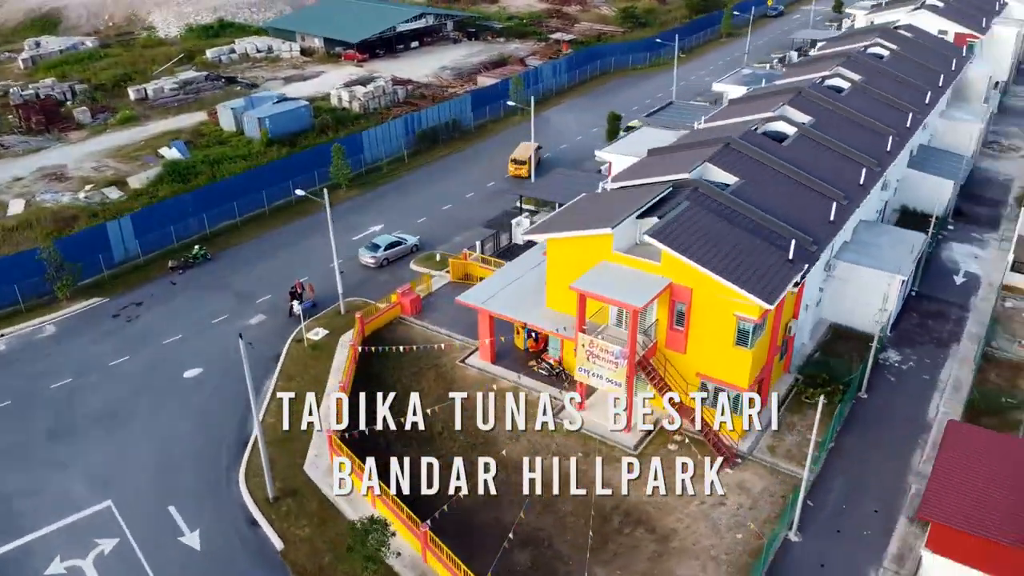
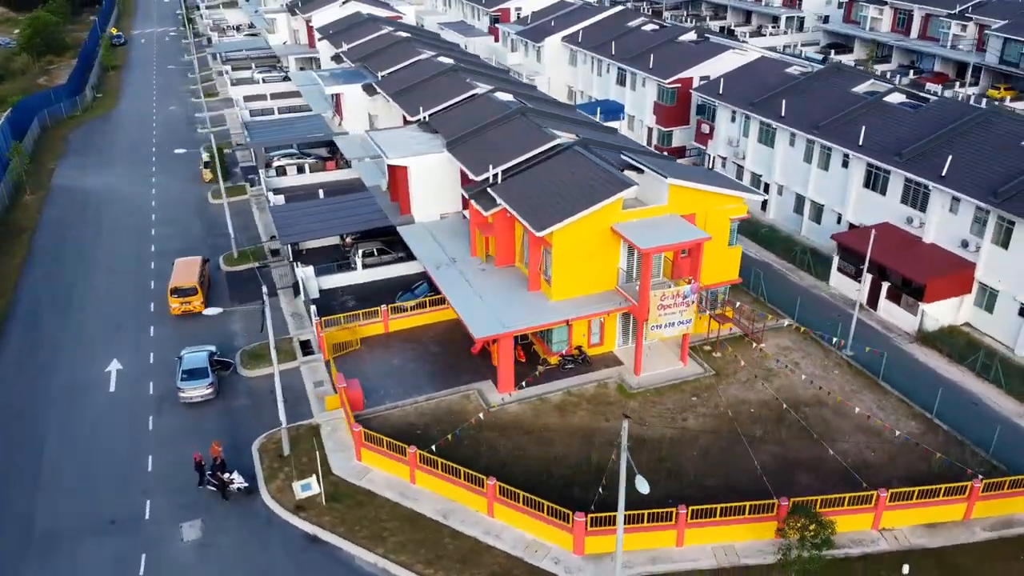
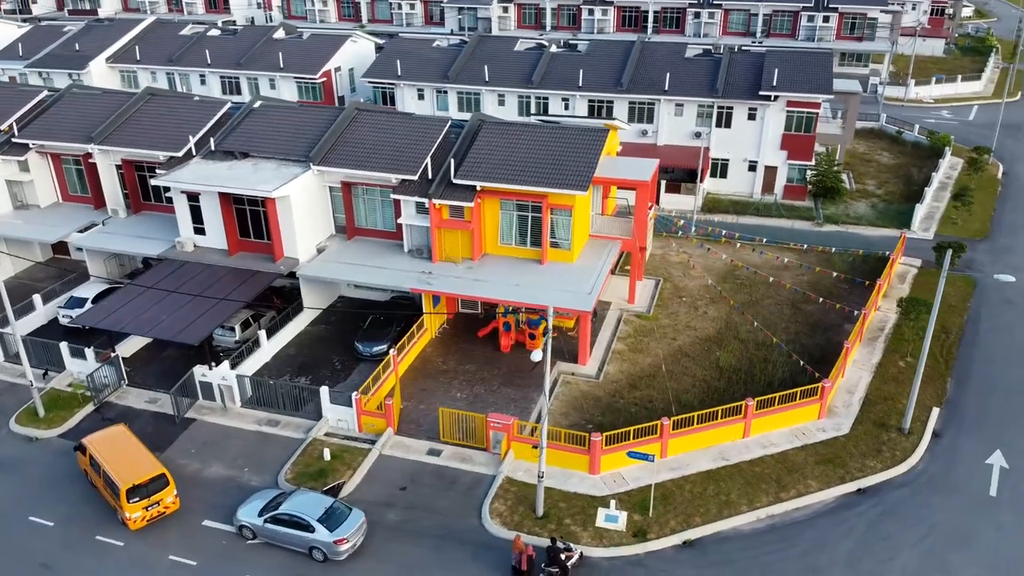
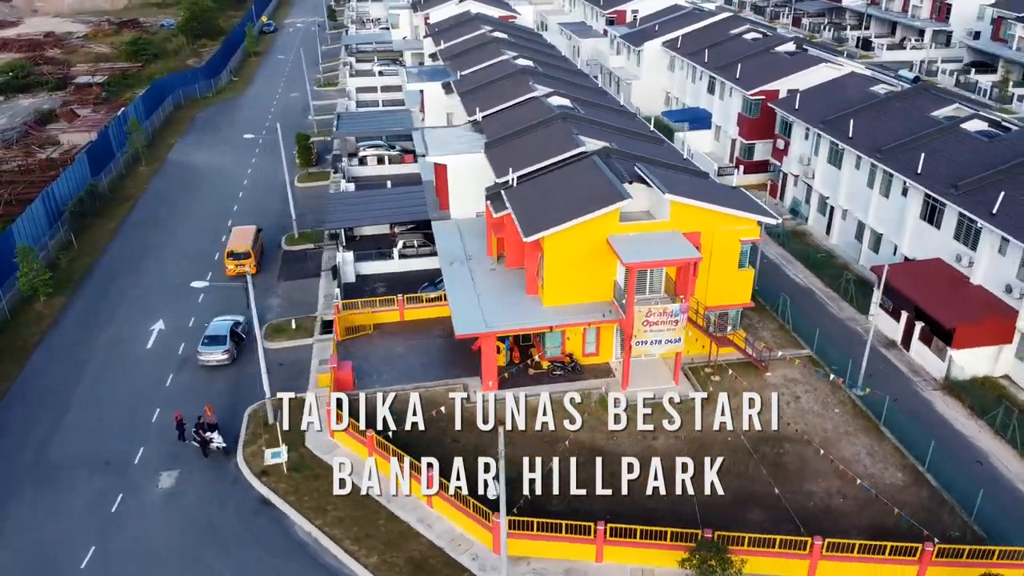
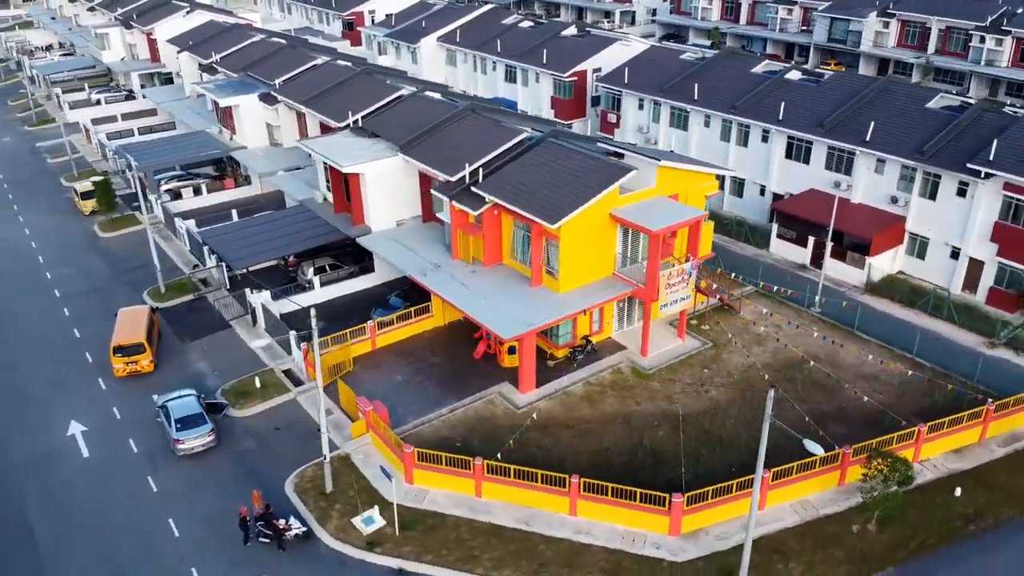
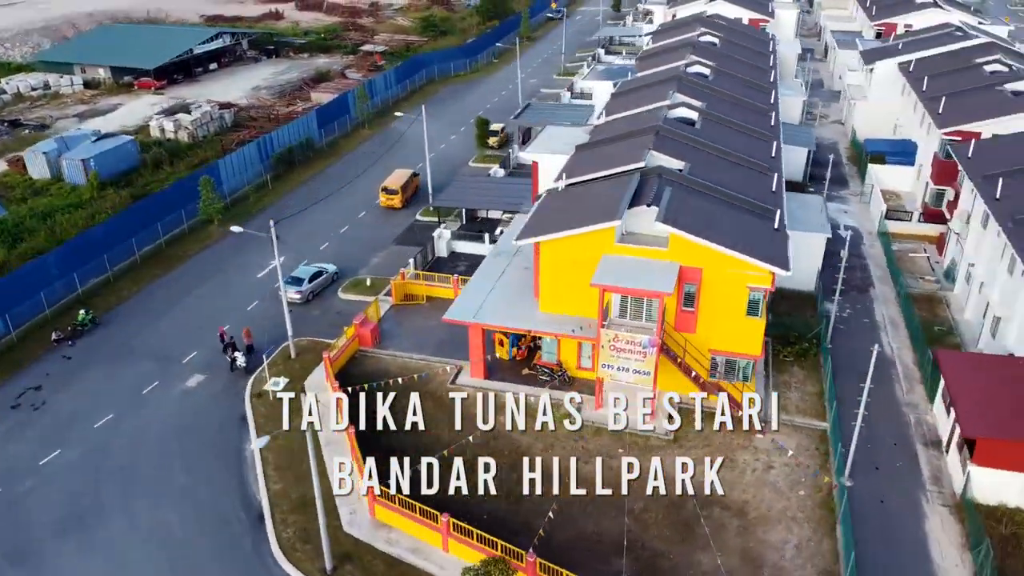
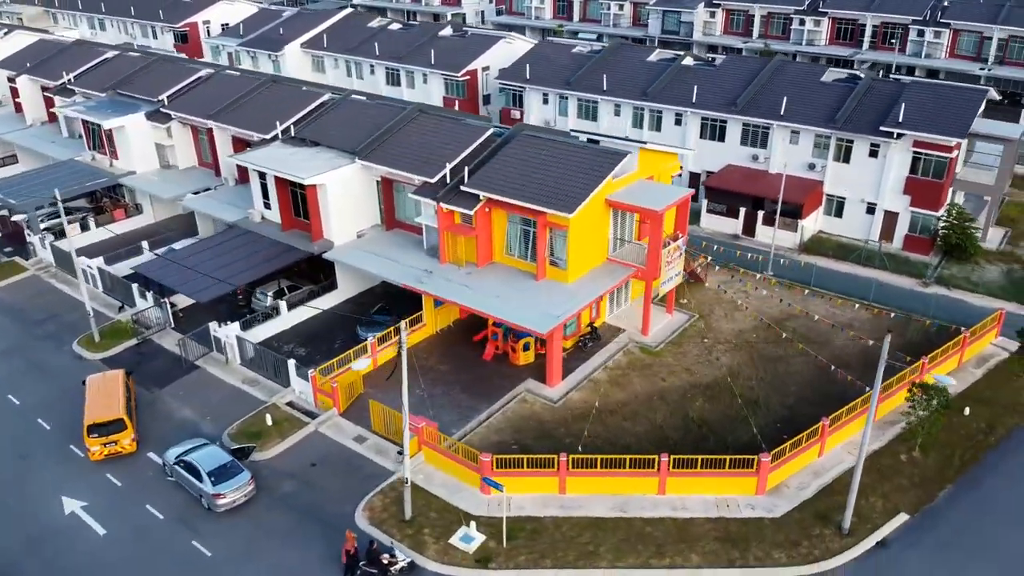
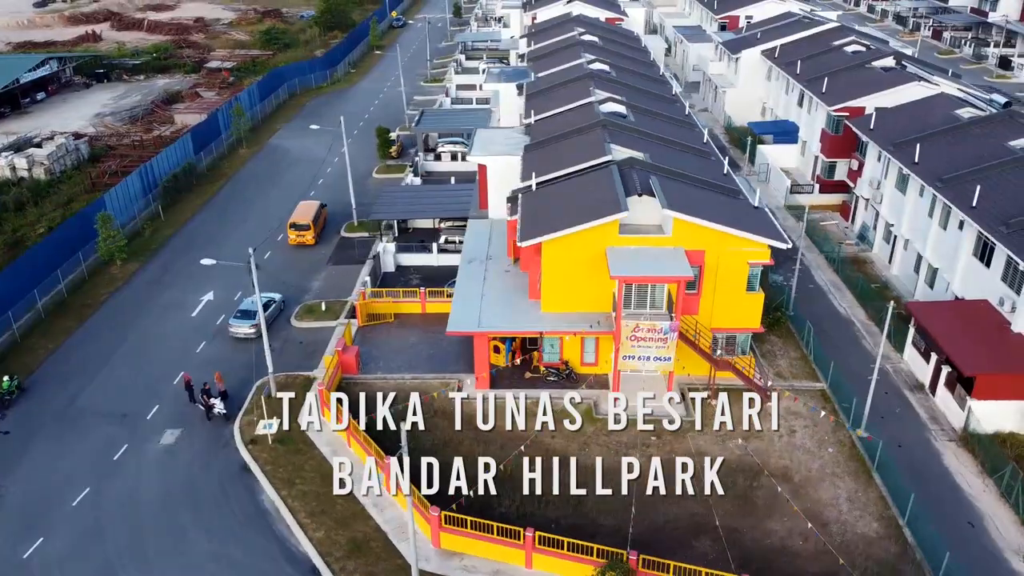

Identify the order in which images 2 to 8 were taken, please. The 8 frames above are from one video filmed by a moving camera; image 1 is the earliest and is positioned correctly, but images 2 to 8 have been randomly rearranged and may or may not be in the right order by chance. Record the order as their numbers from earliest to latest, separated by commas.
6, 8, 4, 2, 5, 7, 3
